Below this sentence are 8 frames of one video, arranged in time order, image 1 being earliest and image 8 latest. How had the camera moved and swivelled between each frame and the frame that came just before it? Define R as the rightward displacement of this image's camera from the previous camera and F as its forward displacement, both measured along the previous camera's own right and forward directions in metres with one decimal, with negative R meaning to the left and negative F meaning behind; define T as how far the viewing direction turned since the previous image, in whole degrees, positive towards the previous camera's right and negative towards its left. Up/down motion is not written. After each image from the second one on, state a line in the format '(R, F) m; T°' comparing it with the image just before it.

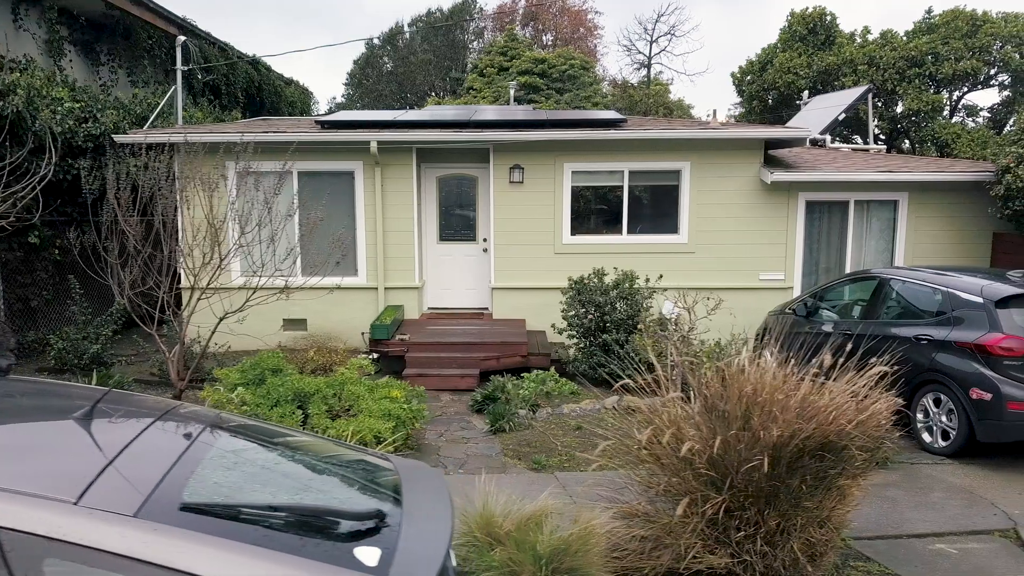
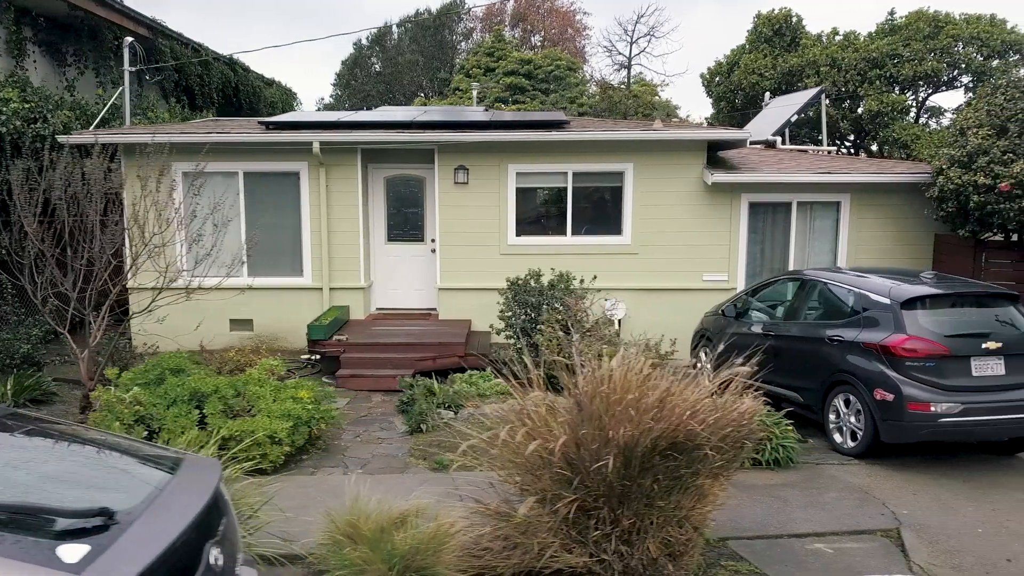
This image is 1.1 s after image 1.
(+0.5, 0.0) m; 0°
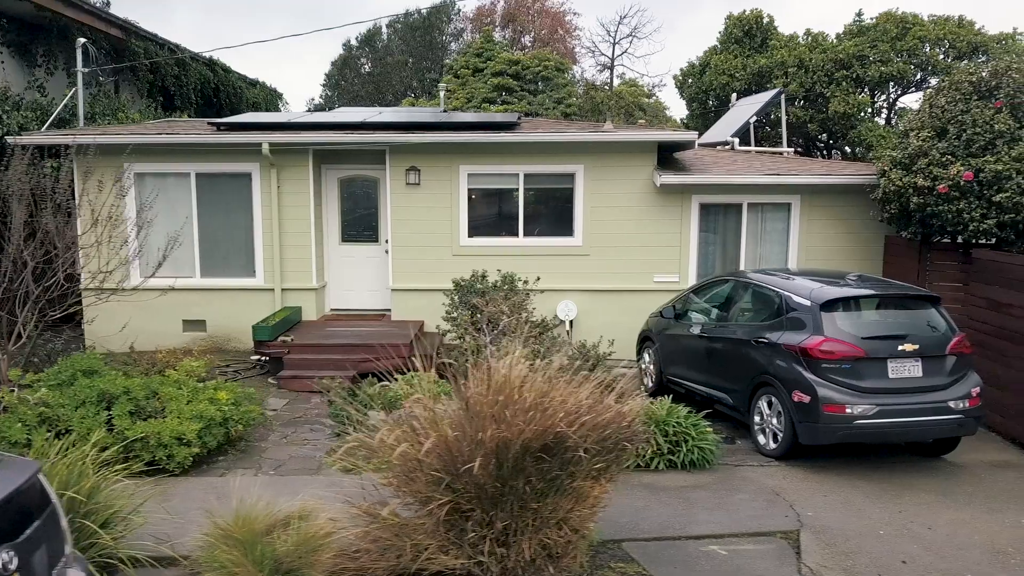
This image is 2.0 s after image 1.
(+0.5, 0.0) m; 0°
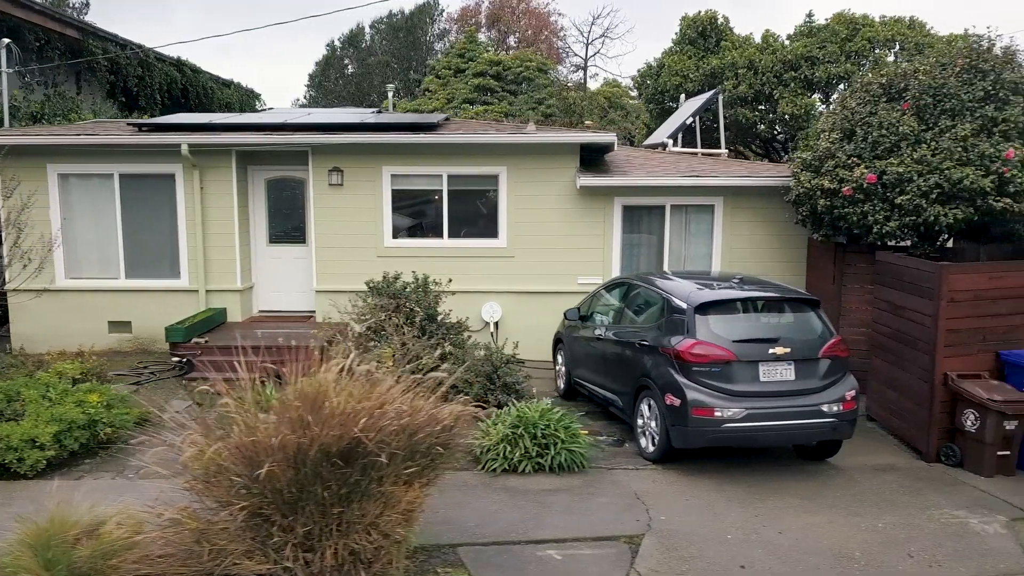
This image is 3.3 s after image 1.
(+0.8, 0.0) m; 0°
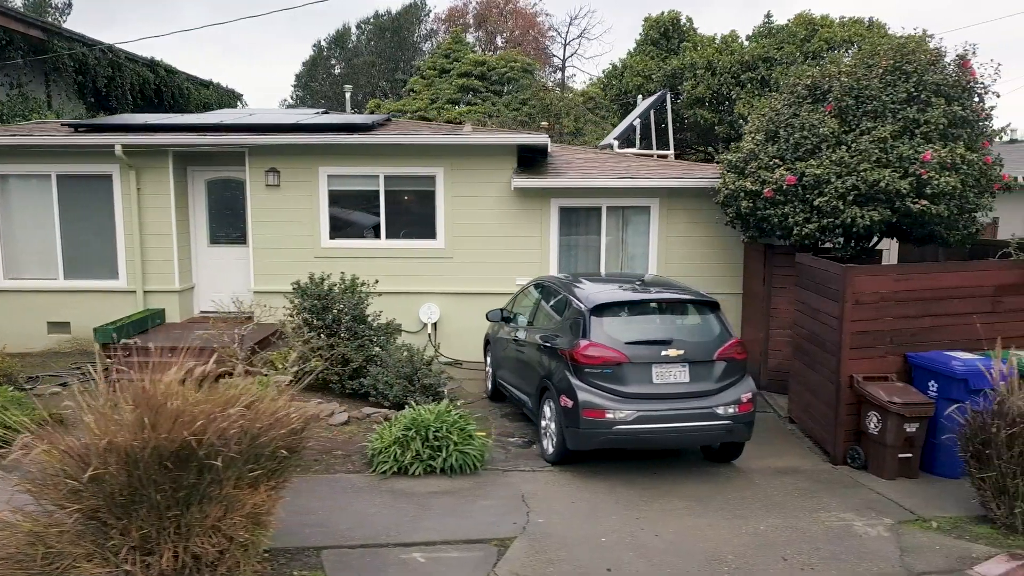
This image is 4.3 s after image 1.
(+0.6, 0.0) m; 0°
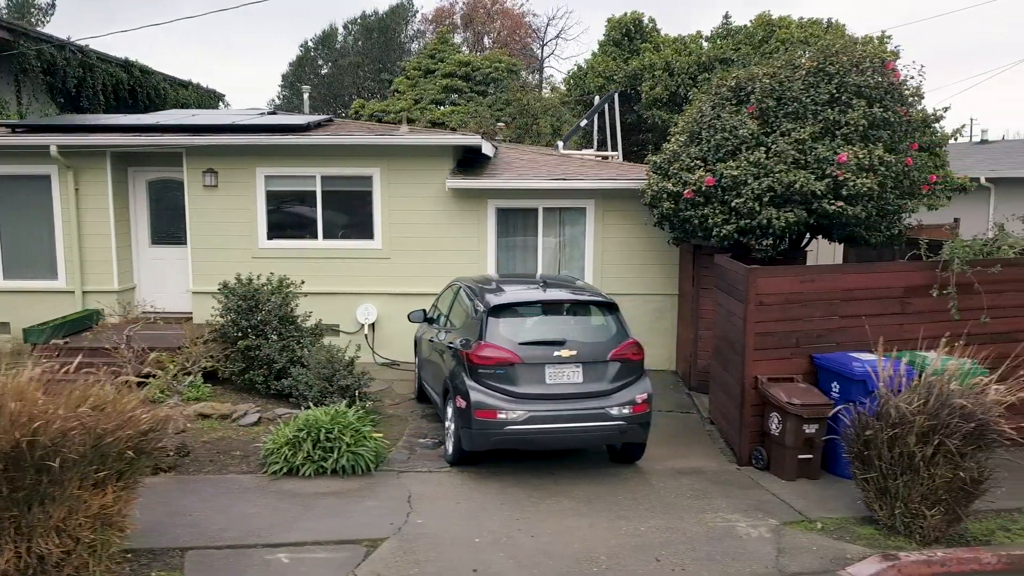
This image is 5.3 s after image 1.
(+0.6, 0.0) m; 0°
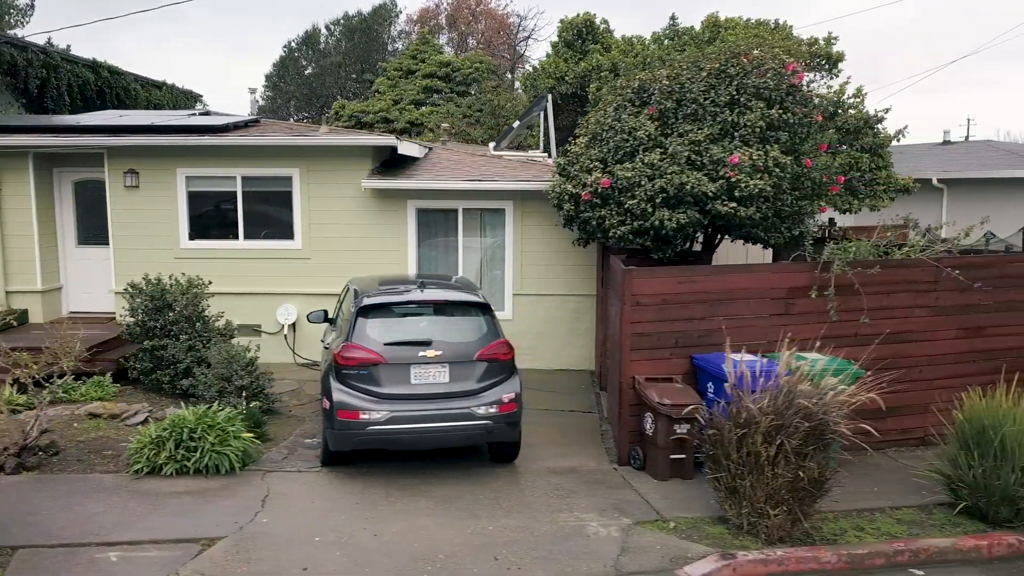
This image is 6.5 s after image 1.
(+0.8, 0.0) m; 0°
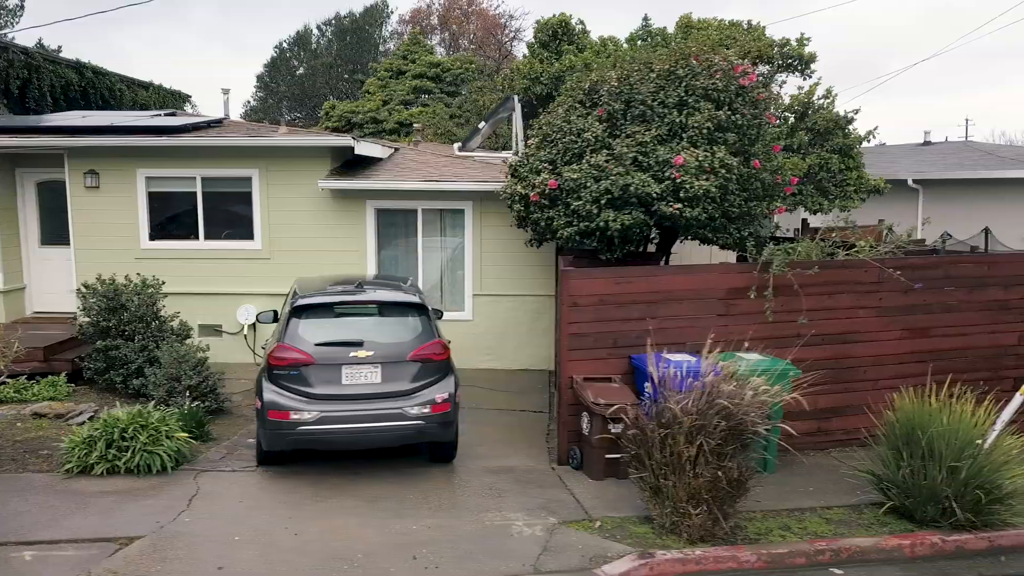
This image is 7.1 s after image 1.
(+0.4, 0.0) m; 0°
